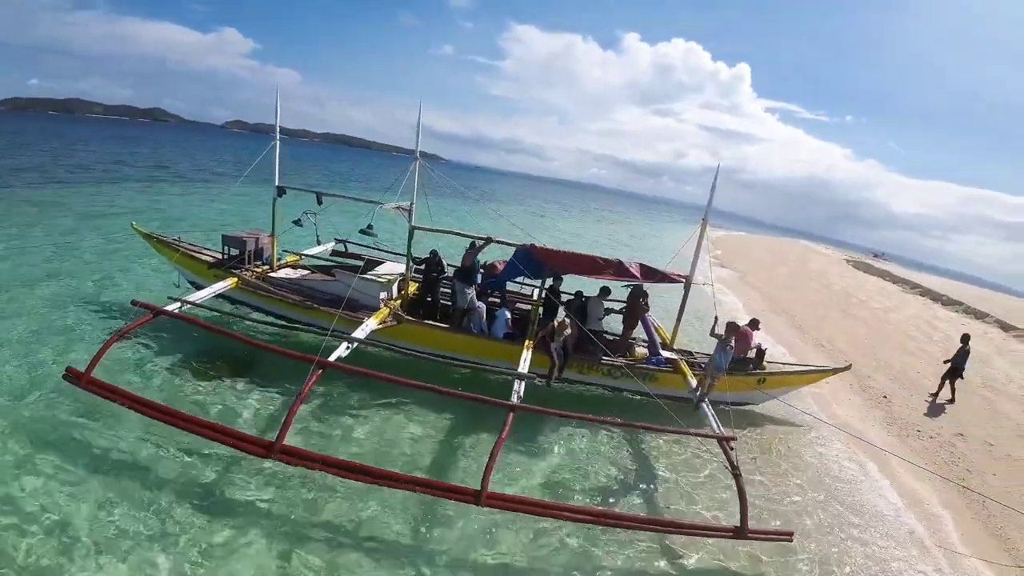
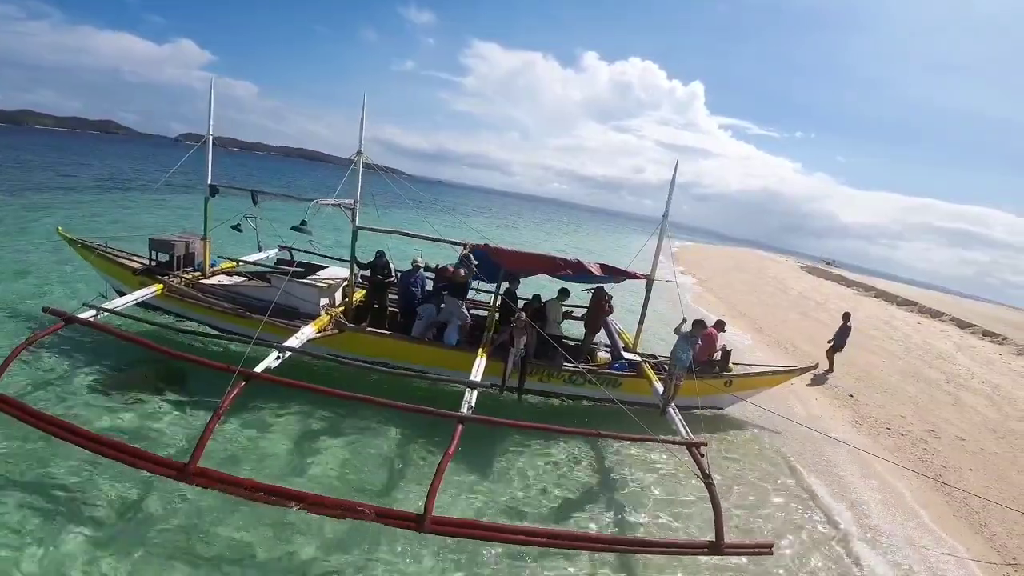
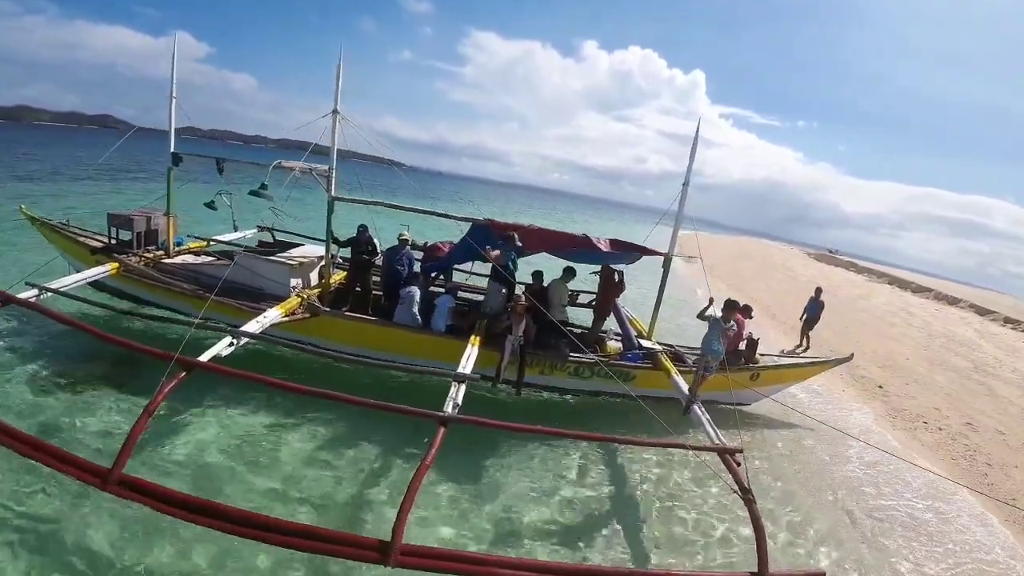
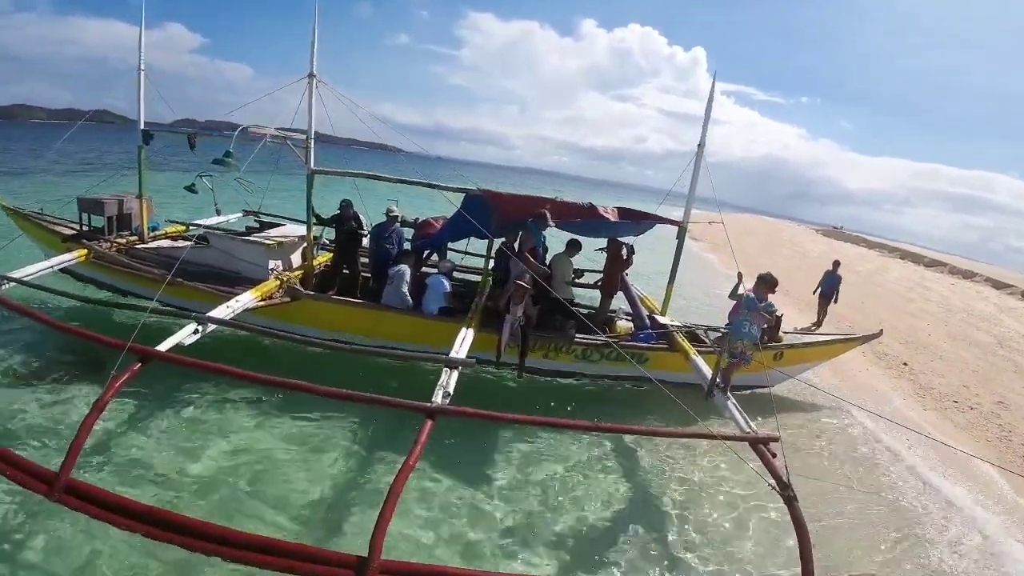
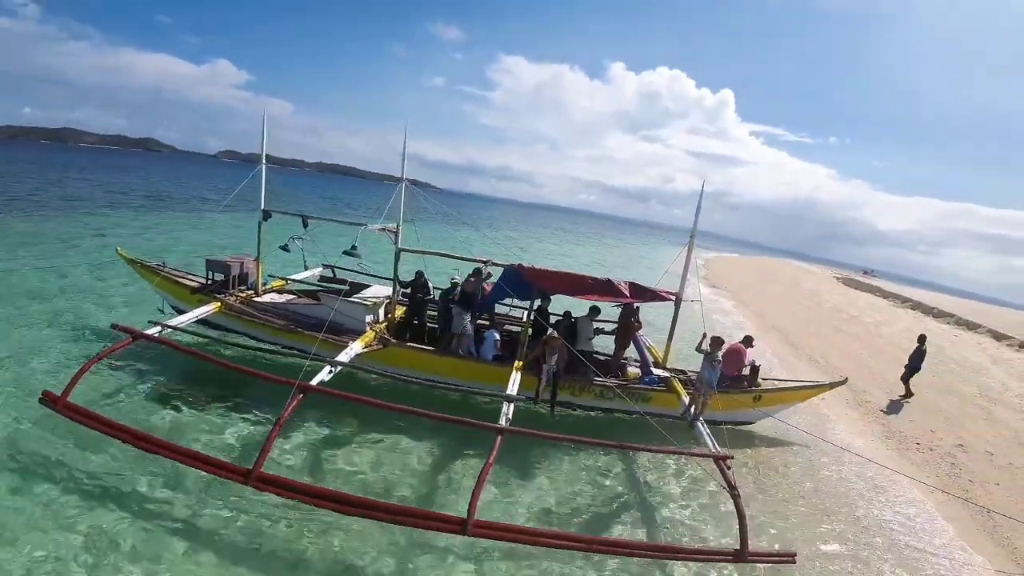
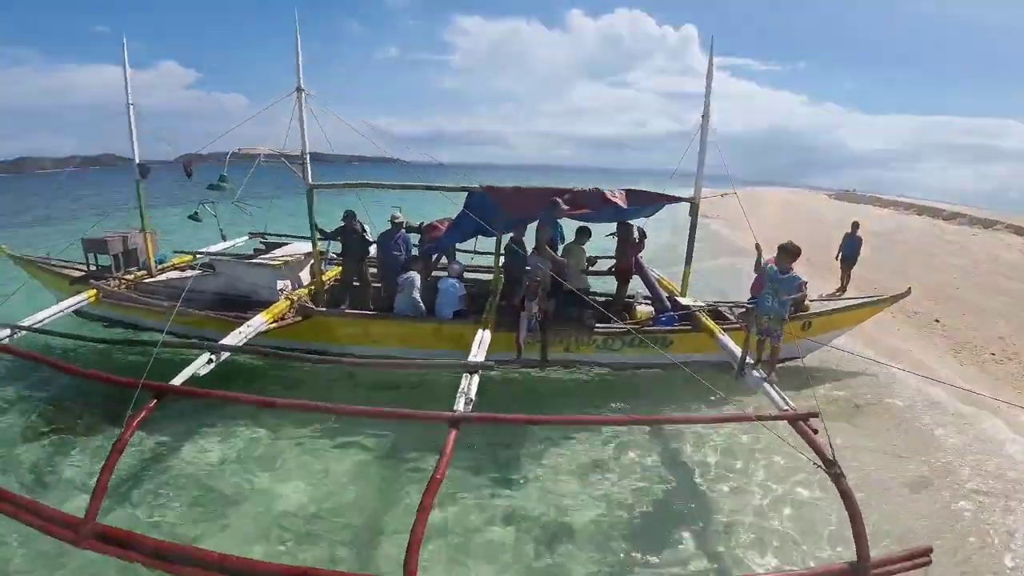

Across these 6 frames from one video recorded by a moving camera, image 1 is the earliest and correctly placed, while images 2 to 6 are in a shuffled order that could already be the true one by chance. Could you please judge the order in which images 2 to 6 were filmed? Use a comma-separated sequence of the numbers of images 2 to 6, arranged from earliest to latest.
5, 2, 3, 4, 6
